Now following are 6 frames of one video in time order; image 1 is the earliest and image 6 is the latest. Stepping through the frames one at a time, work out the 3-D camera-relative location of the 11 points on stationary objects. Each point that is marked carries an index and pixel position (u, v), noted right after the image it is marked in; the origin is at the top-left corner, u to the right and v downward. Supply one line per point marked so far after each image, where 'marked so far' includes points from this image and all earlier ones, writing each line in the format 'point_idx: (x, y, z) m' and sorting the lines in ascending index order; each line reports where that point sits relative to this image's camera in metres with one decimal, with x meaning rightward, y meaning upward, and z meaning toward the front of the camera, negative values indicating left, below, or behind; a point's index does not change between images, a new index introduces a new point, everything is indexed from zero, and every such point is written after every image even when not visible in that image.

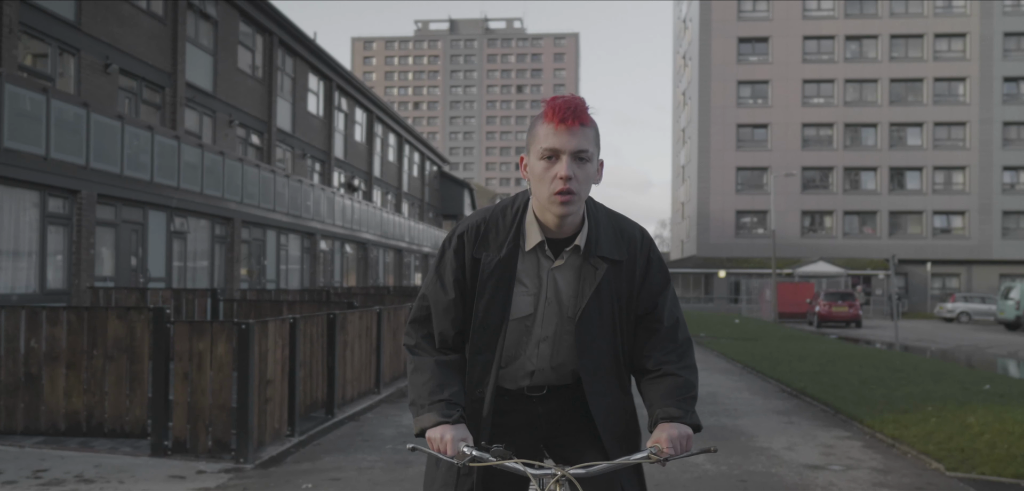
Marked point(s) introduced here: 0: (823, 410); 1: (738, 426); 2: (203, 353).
0: (+3.6, -1.9, +10.3) m
1: (+2.4, -1.9, +9.2) m
2: (-2.6, -0.9, +7.6) m
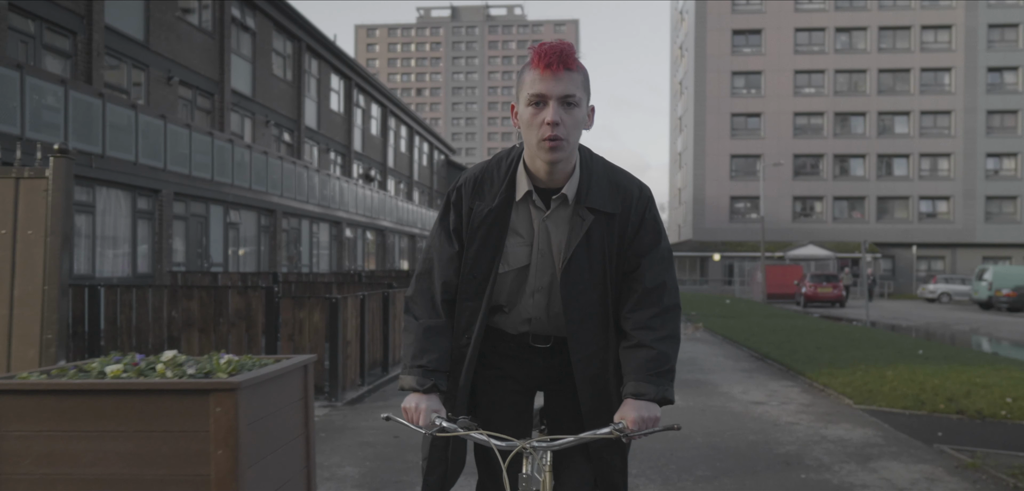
0: (+3.8, -1.8, +12.9) m
1: (+2.6, -1.8, +11.8) m
2: (-2.4, -0.9, +10.2) m
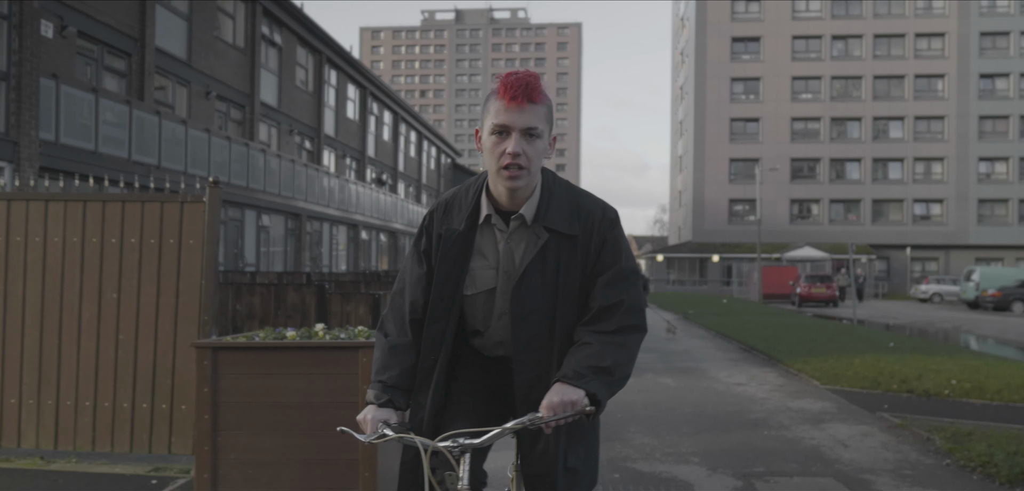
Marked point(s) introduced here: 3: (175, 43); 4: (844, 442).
0: (+4.1, -1.8, +14.6) m
1: (+2.8, -1.8, +13.5) m
2: (-2.2, -0.9, +11.9) m
3: (-7.4, +4.4, +19.5) m
4: (+2.8, -1.6, +7.4) m
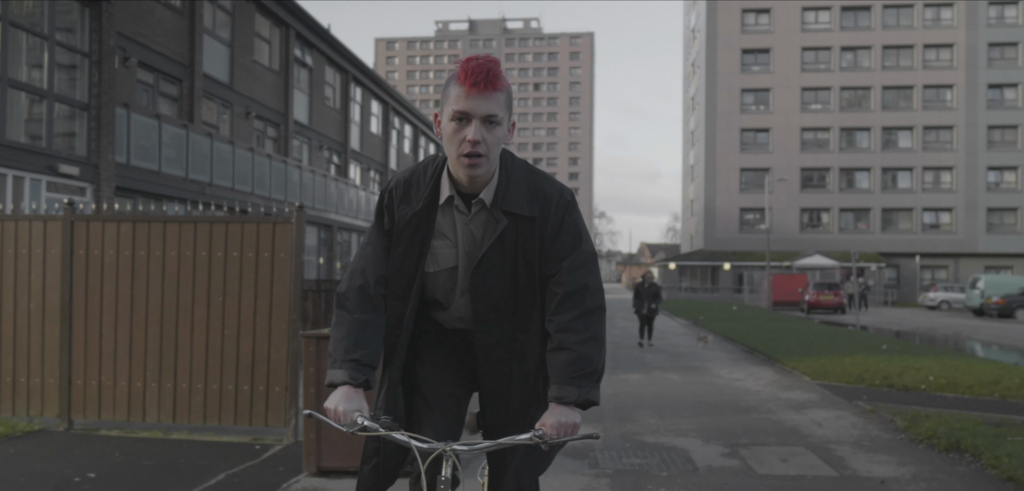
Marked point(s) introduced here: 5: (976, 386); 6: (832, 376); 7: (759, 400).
0: (+4.5, -2.0, +16.0) m
1: (+3.2, -2.0, +14.9) m
2: (-1.8, -1.1, +13.4) m
3: (-6.9, +4.2, +21.1) m
4: (+3.0, -1.7, +8.8) m
5: (+6.4, -1.9, +12.2) m
6: (+4.6, -1.9, +12.8) m
7: (+2.9, -1.8, +10.5) m
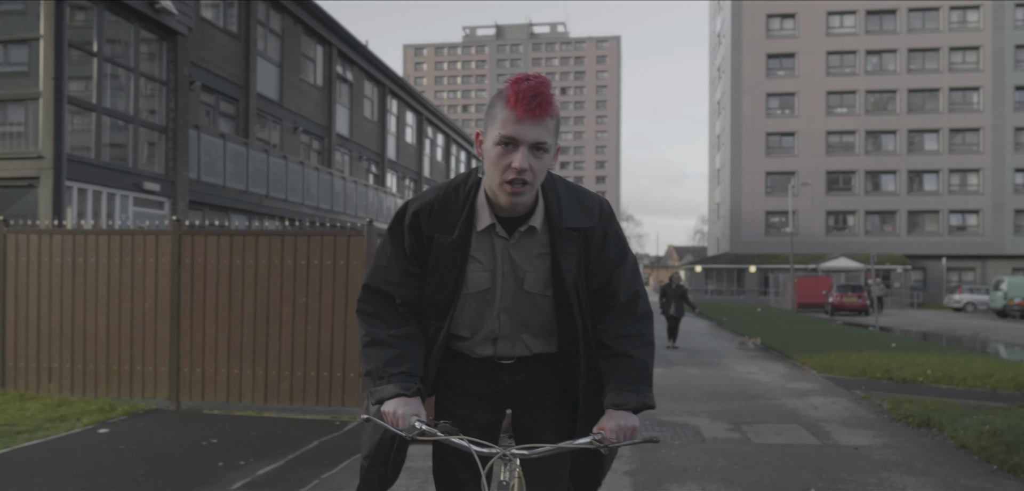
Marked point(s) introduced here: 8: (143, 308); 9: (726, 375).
0: (+5.1, -2.1, +17.2) m
1: (+3.8, -2.1, +16.2) m
2: (-1.3, -1.2, +14.8) m
3: (-6.2, +4.1, +22.7) m
4: (+3.4, -1.8, +10.1) m
5: (+6.9, -2.0, +13.4) m
6: (+5.1, -2.0, +14.1) m
7: (+3.4, -1.9, +11.8) m
8: (-3.9, -0.7, +9.5) m
9: (+3.3, -2.0, +13.8) m
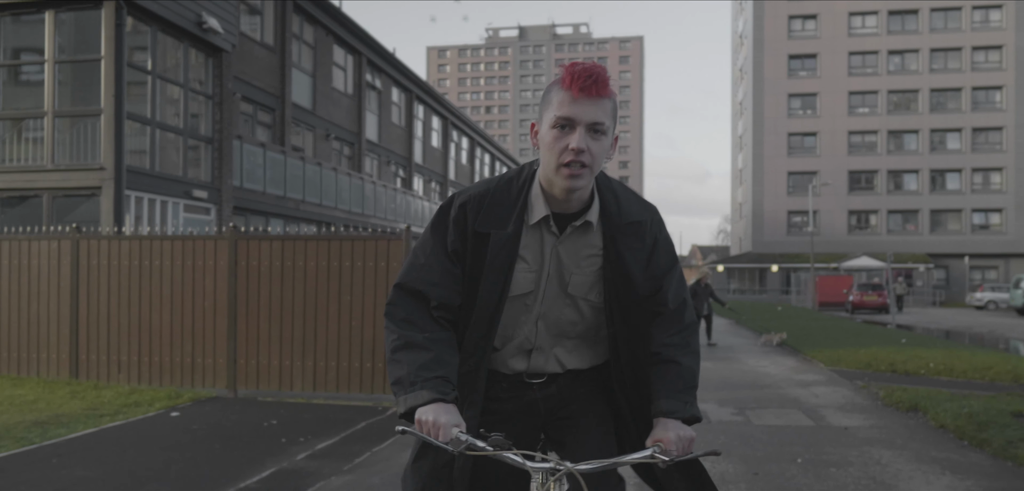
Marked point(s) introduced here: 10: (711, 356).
0: (+5.6, -2.1, +18.0) m
1: (+4.3, -2.1, +17.0) m
2: (-0.8, -1.2, +15.8) m
3: (-5.6, +4.0, +23.8) m
4: (+3.8, -1.8, +10.9) m
5: (+7.3, -2.0, +14.2) m
6: (+5.5, -2.0, +14.9) m
7: (+3.7, -1.9, +12.7) m
8: (-3.7, -0.7, +10.5) m
9: (+3.7, -2.0, +14.6) m
10: (+3.8, -2.1, +17.0) m
